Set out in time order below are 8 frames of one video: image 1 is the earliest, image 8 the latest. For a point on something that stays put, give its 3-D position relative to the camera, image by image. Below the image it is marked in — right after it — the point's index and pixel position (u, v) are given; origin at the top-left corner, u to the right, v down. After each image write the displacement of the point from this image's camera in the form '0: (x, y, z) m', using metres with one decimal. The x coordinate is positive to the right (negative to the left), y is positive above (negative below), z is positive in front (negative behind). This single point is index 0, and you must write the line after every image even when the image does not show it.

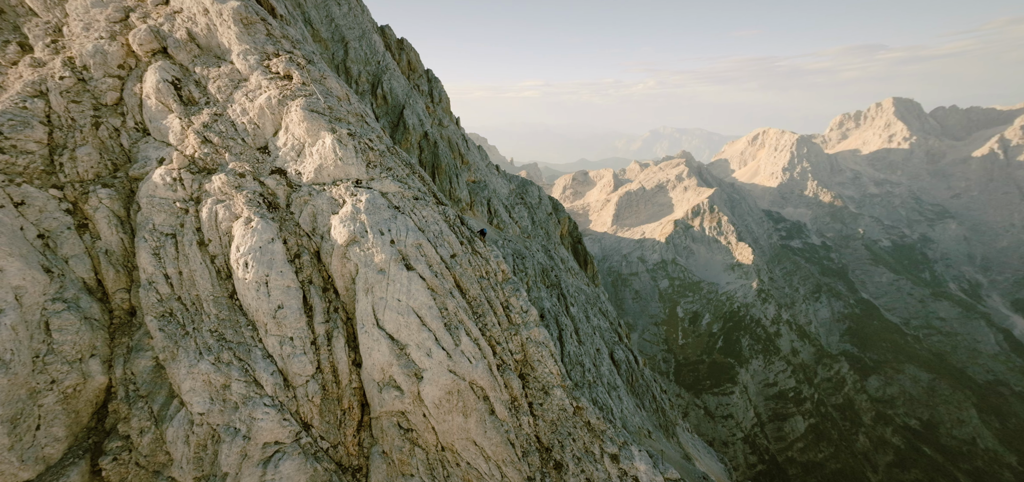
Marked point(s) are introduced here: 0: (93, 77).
0: (-17.8, +7.1, +20.1) m
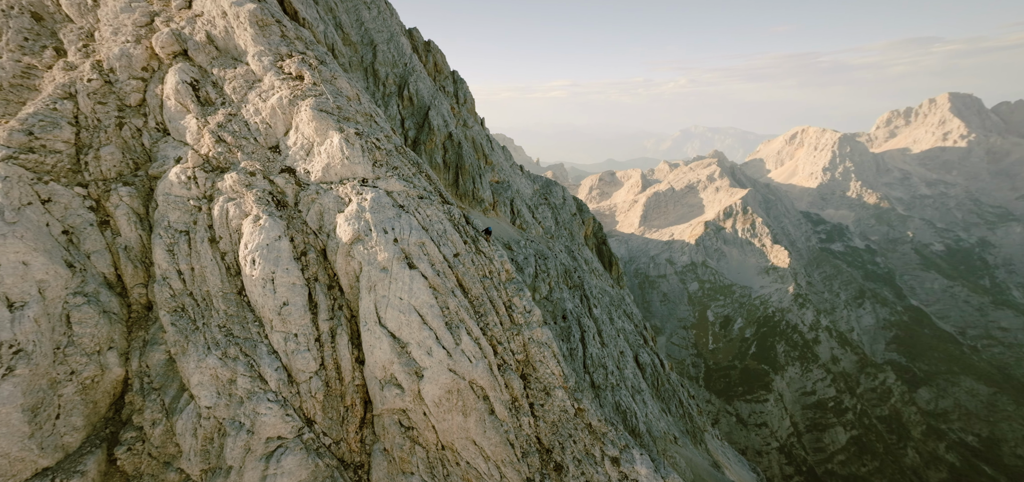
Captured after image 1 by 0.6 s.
0: (-17.4, +7.3, +20.7) m
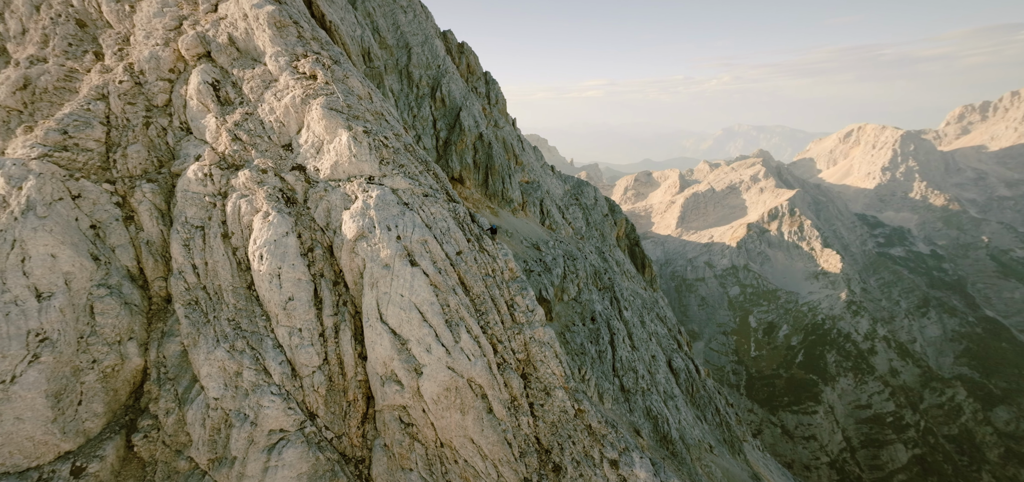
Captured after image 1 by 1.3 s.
0: (-17.0, +7.5, +21.5) m
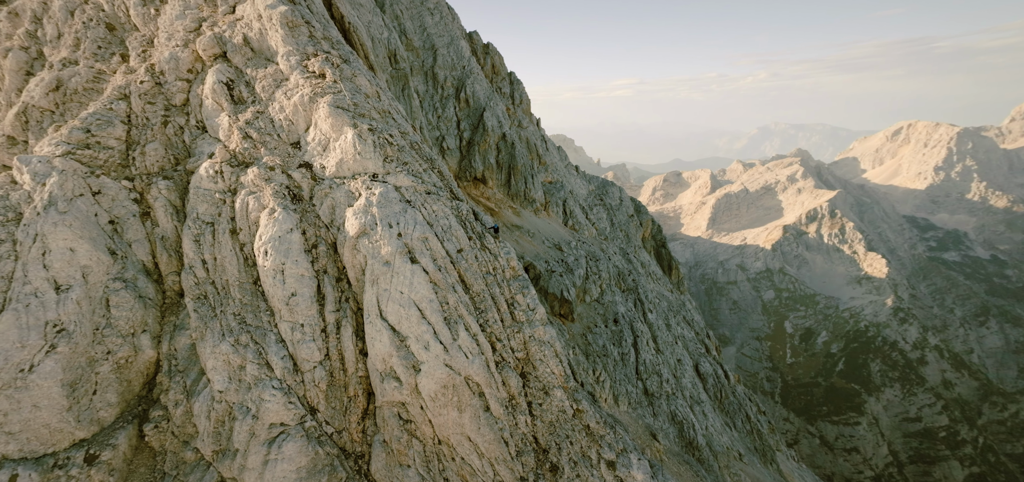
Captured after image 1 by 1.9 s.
0: (-16.6, +7.7, +22.1) m
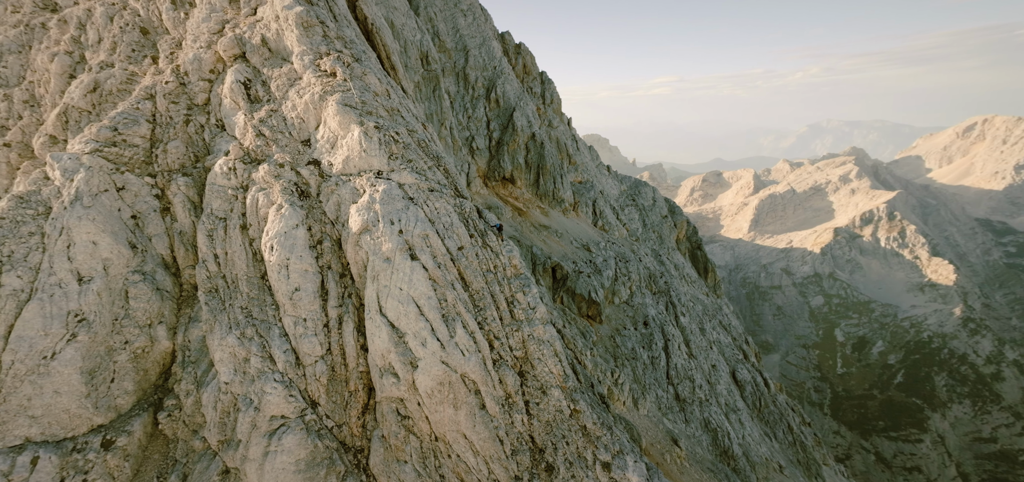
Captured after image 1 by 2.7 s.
0: (-16.2, +8.0, +22.8) m
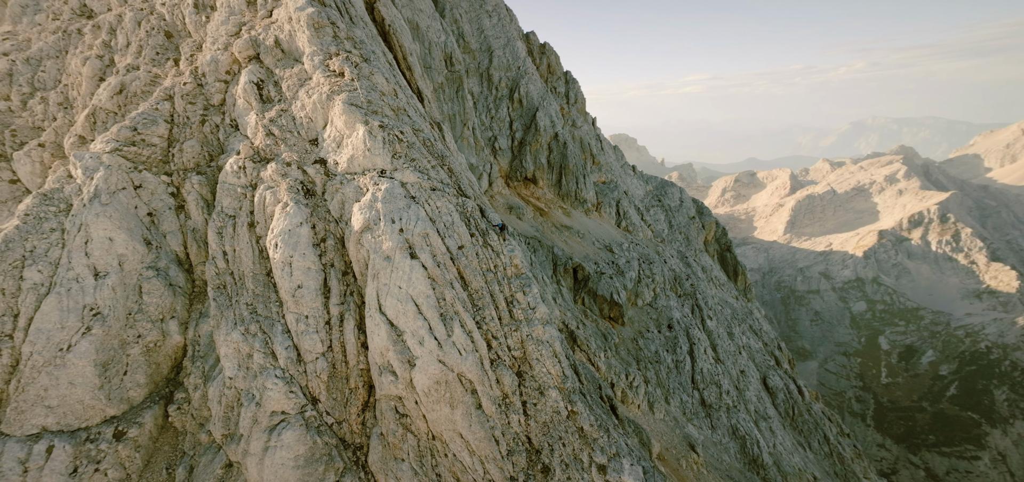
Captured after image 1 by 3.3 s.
0: (-15.8, +8.1, +23.3) m
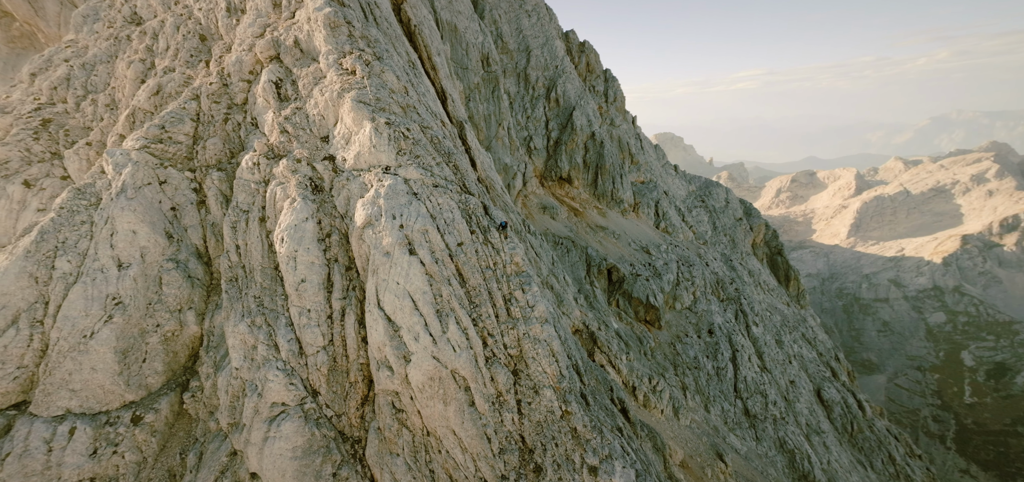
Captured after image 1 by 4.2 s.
0: (-15.3, +8.4, +24.0) m
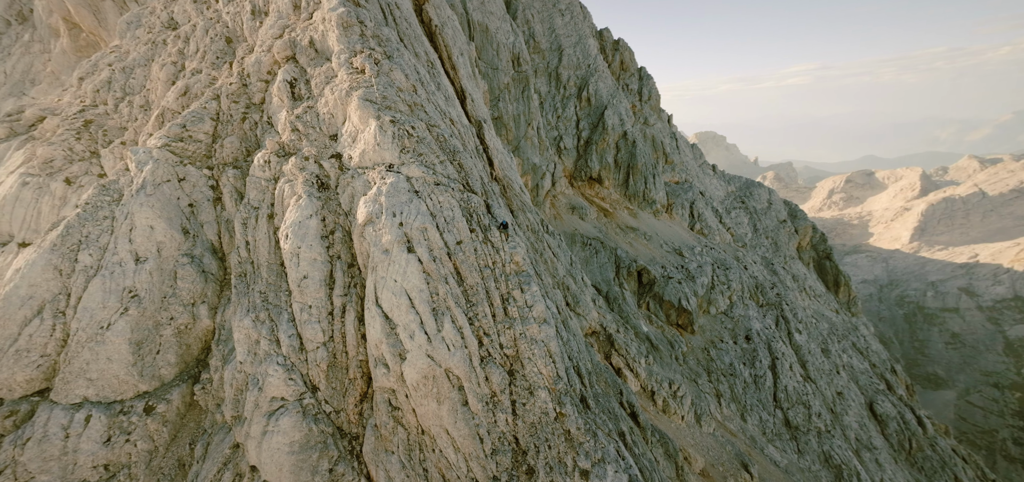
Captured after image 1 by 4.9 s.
0: (-14.8, +8.7, +24.6) m
